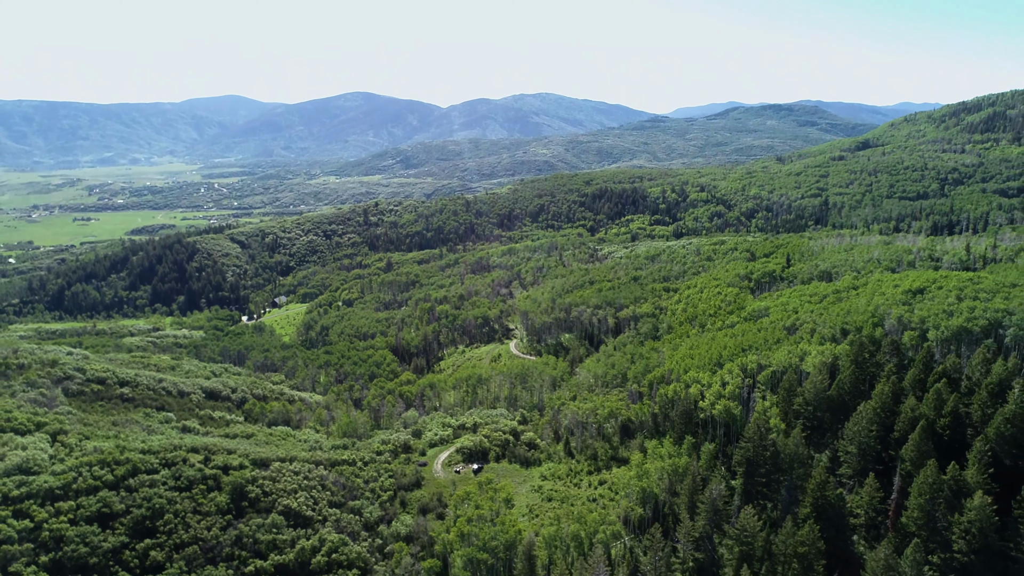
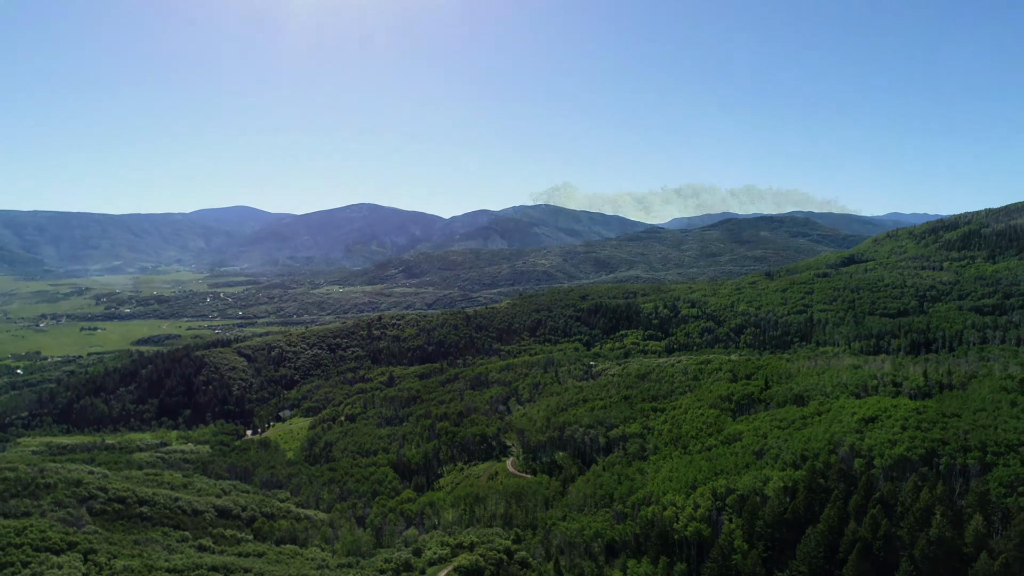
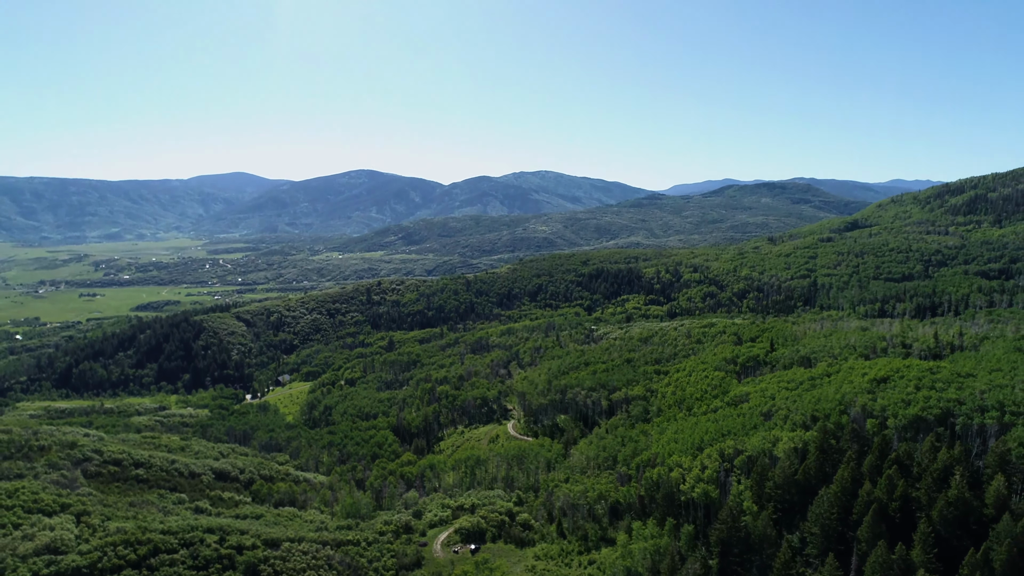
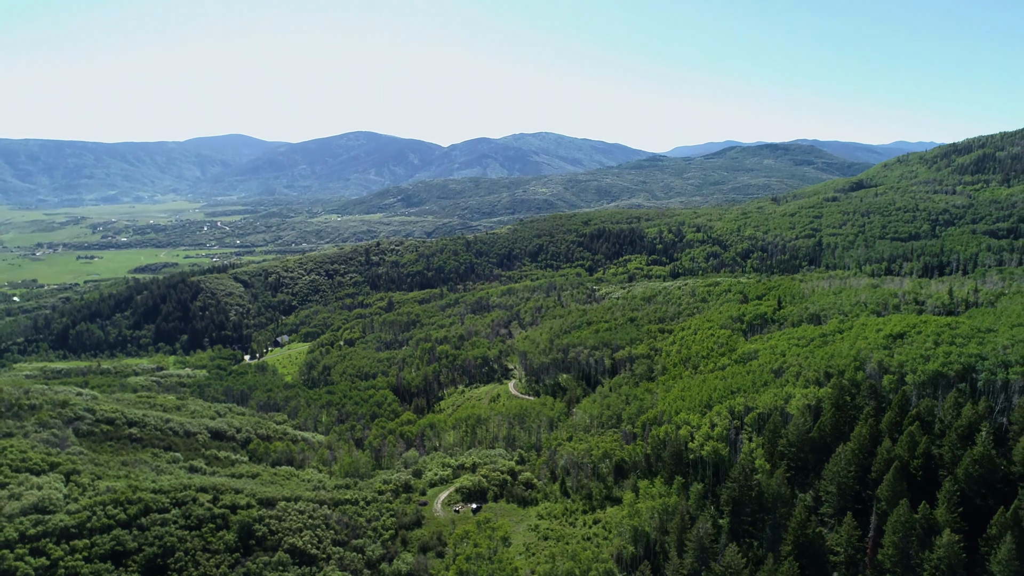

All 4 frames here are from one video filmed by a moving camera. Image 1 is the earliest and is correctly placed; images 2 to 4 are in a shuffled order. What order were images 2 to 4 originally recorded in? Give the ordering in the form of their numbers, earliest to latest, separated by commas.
4, 3, 2
